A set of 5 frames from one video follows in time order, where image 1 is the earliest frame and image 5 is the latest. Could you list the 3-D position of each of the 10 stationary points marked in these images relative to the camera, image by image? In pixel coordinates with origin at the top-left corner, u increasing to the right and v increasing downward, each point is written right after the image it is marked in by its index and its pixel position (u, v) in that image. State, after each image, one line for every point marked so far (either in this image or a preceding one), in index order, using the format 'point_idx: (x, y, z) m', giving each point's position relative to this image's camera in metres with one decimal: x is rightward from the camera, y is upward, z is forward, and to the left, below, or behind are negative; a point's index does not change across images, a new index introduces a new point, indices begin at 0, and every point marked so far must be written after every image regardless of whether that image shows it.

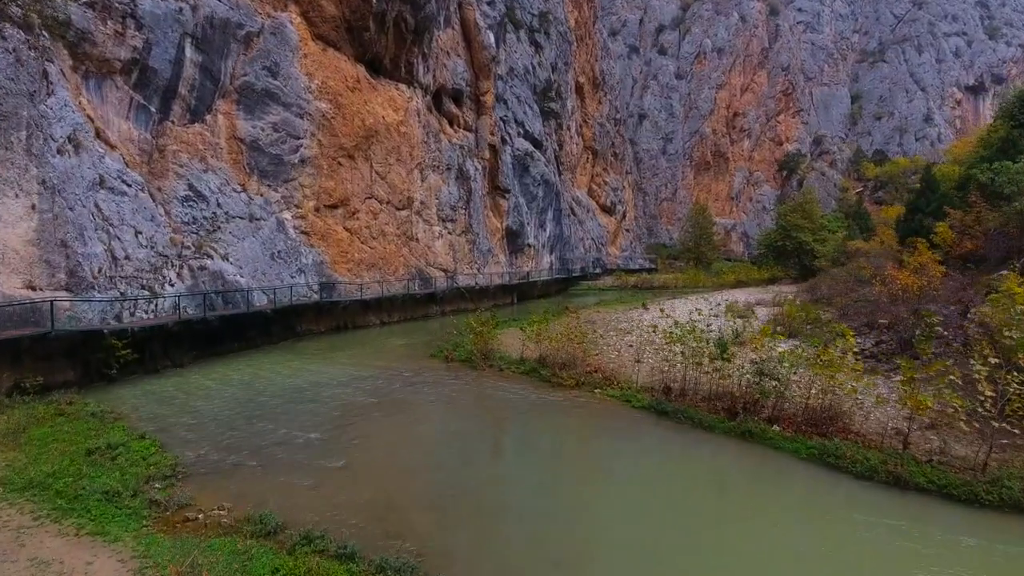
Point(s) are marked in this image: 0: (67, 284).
0: (-11.0, +0.1, +16.3) m
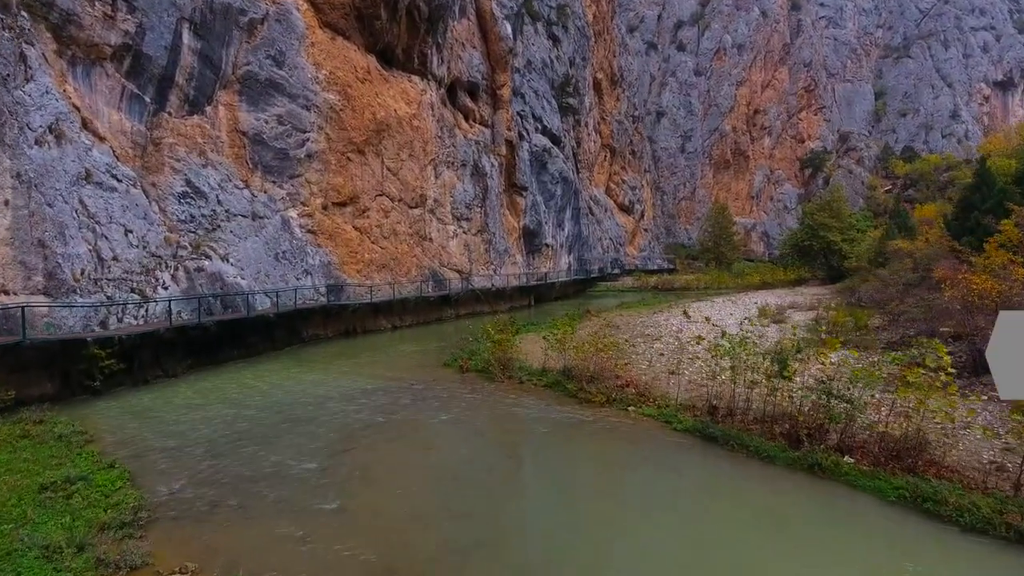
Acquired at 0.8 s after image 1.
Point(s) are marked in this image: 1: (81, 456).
0: (-10.5, 0.0, +14.9) m
1: (-6.9, -2.7, +10.6) m
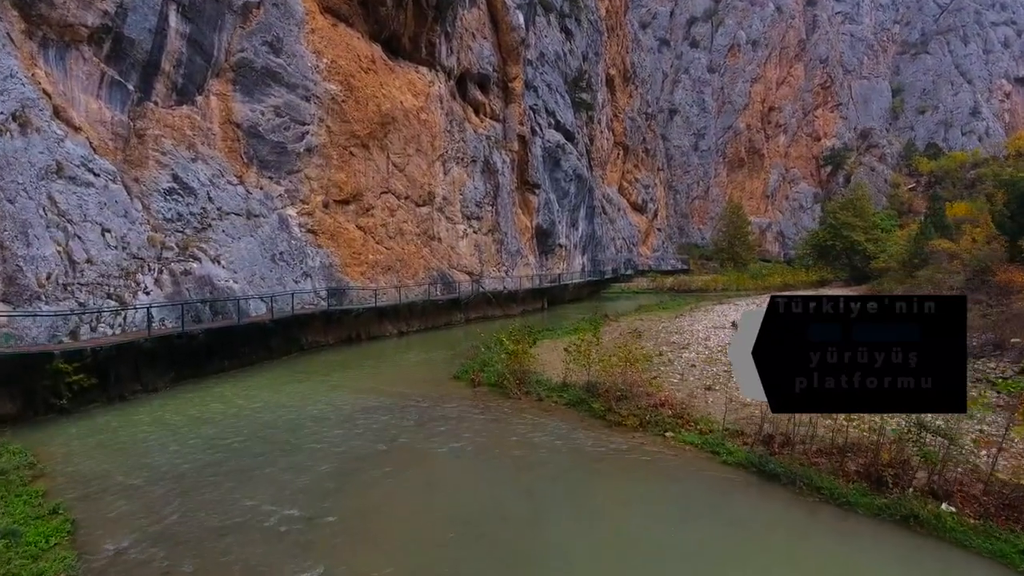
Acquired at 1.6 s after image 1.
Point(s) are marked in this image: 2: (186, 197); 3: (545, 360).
0: (-10.1, -0.1, +13.2) m
1: (-6.5, -2.8, +8.8) m
2: (-9.6, +2.7, +19.6) m
3: (+0.9, -2.0, +18.4) m
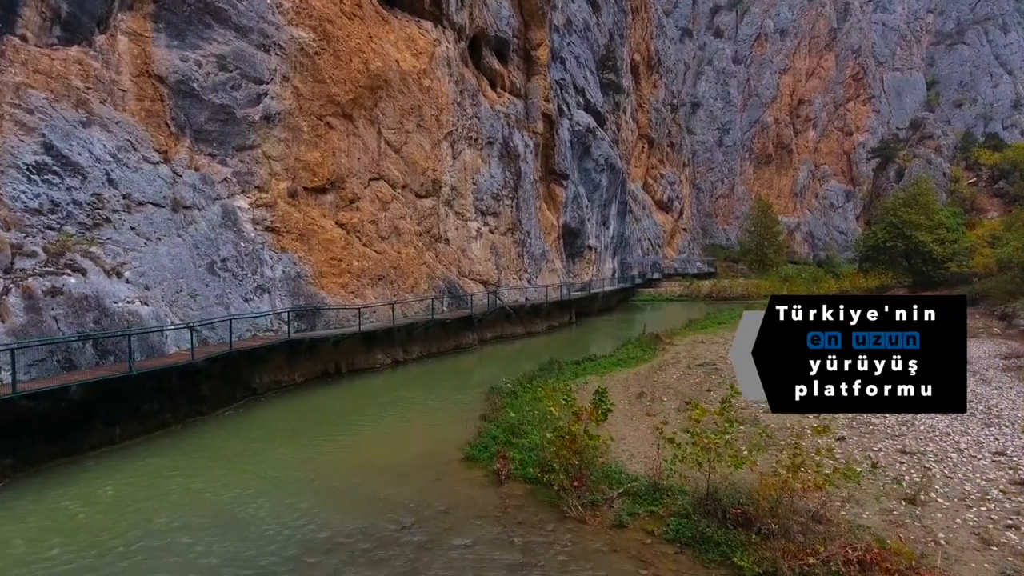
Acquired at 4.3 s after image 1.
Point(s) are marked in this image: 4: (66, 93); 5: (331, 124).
0: (-9.4, -0.6, +6.8) m
1: (-5.9, -3.3, +2.4) m
2: (-8.8, +2.2, +13.1) m
3: (+1.7, -2.5, +11.8) m
4: (-9.1, +4.0, +13.6) m
5: (-5.4, +4.9, +19.8) m
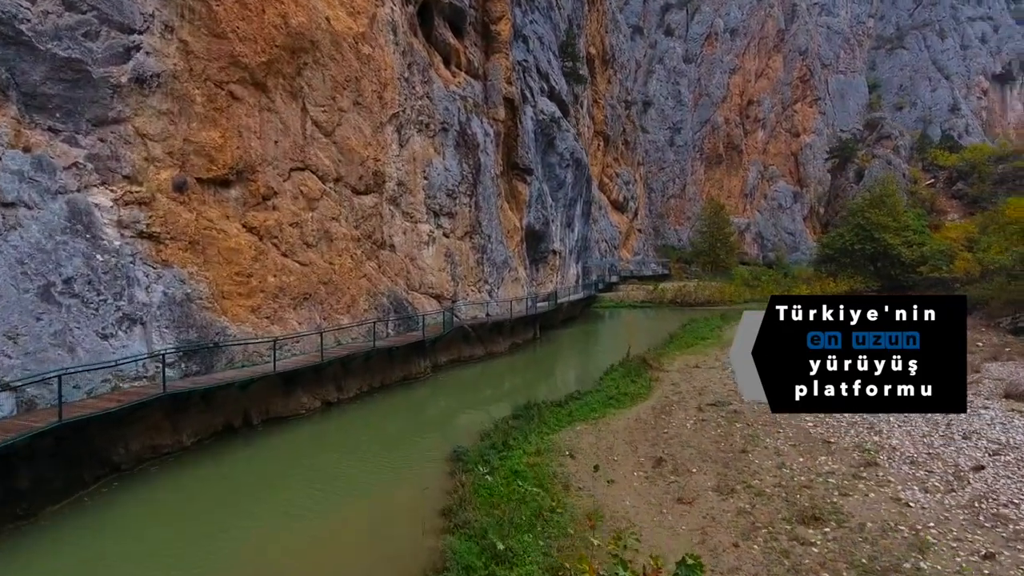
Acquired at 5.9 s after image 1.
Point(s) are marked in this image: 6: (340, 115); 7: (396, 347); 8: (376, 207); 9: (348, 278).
0: (-9.1, -1.2, +1.7) m
1: (-5.3, -3.8, -2.4) m
2: (-9.0, +1.6, +8.1) m
3: (+1.6, -3.0, +7.7) m
4: (-9.4, +3.4, +8.5) m
5: (-6.2, +4.3, +15.1) m
6: (-4.7, +4.7, +18.1) m
7: (-3.0, -1.6, +16.9) m
8: (-4.0, +2.3, +19.2) m
9: (-4.4, +0.3, +17.6) m
